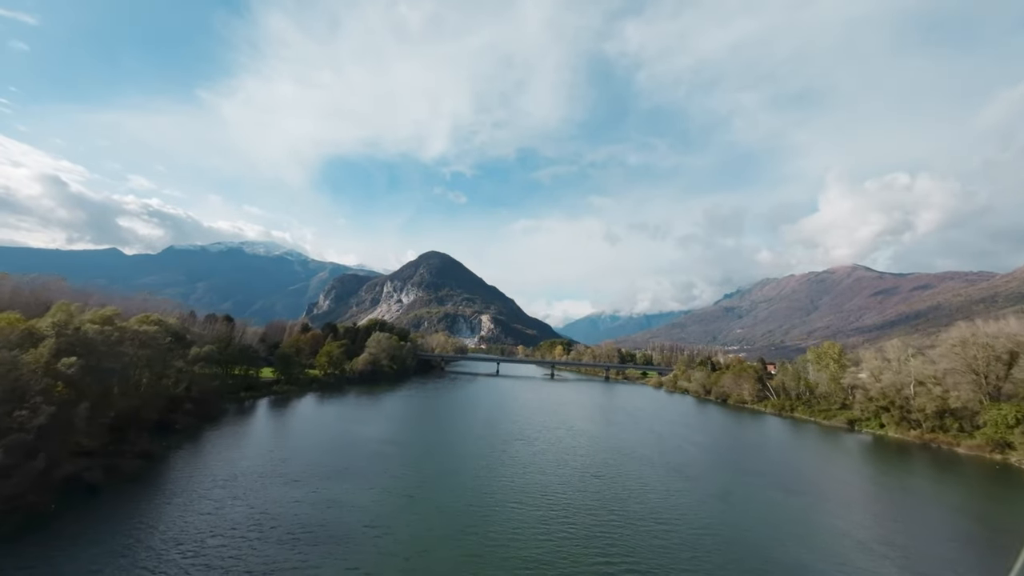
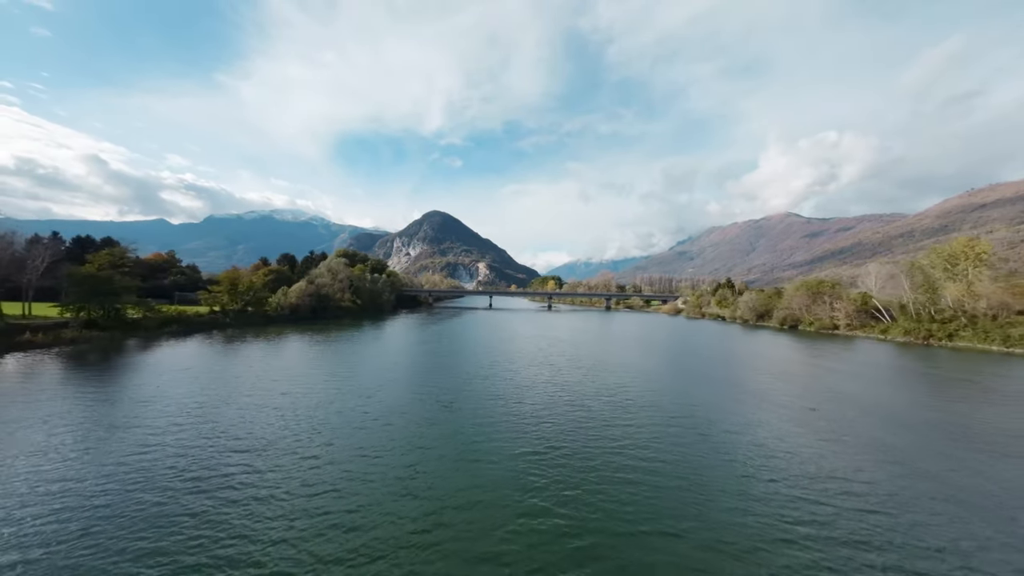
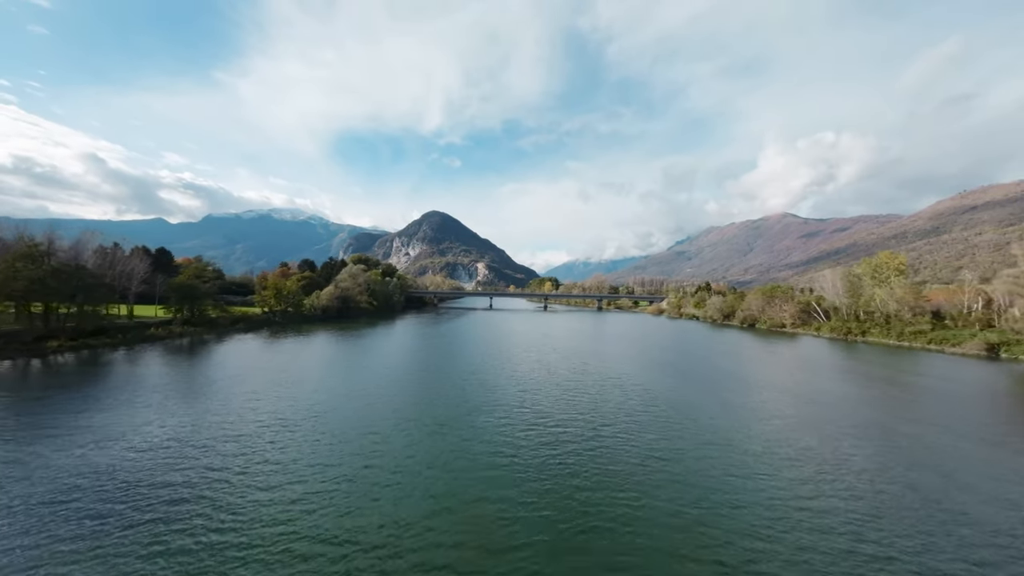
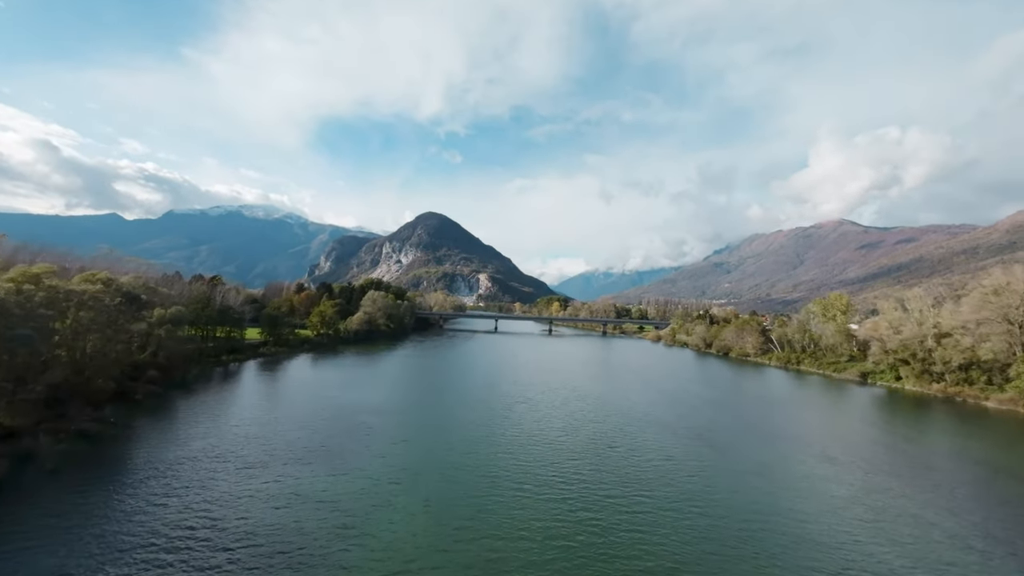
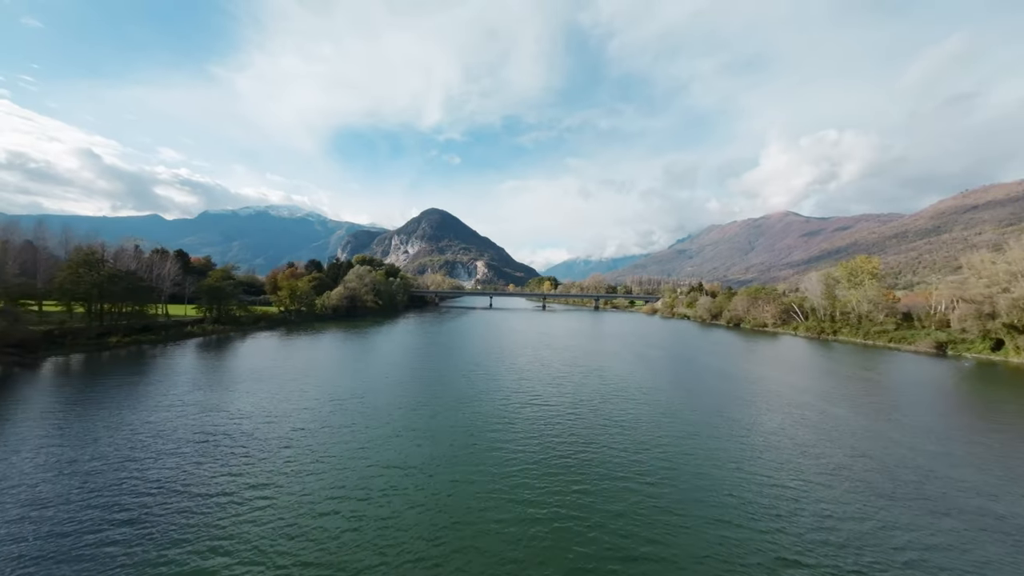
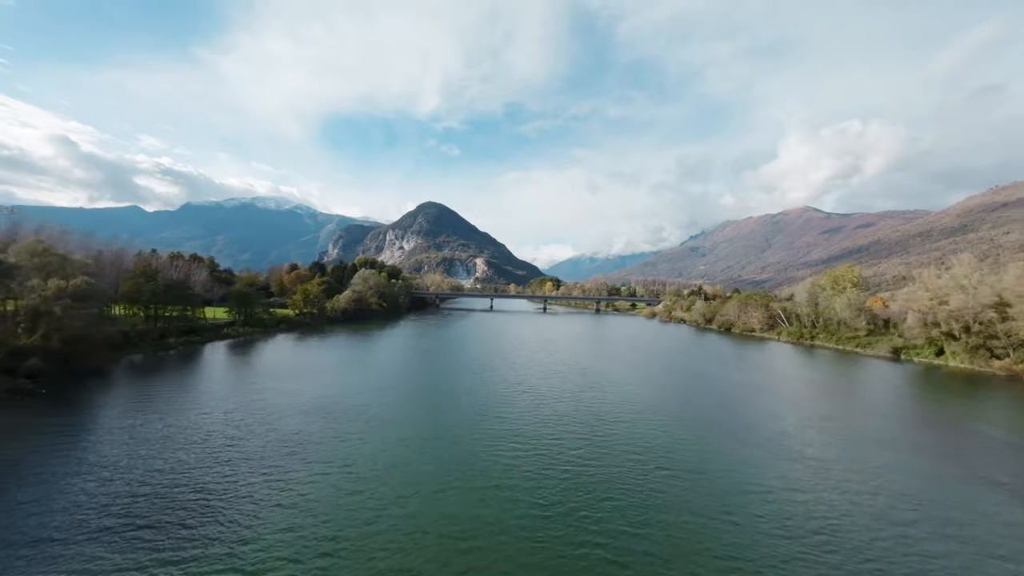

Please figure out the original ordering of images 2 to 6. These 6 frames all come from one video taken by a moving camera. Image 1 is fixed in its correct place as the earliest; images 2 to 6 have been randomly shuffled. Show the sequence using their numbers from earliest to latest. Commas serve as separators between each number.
4, 6, 5, 3, 2
